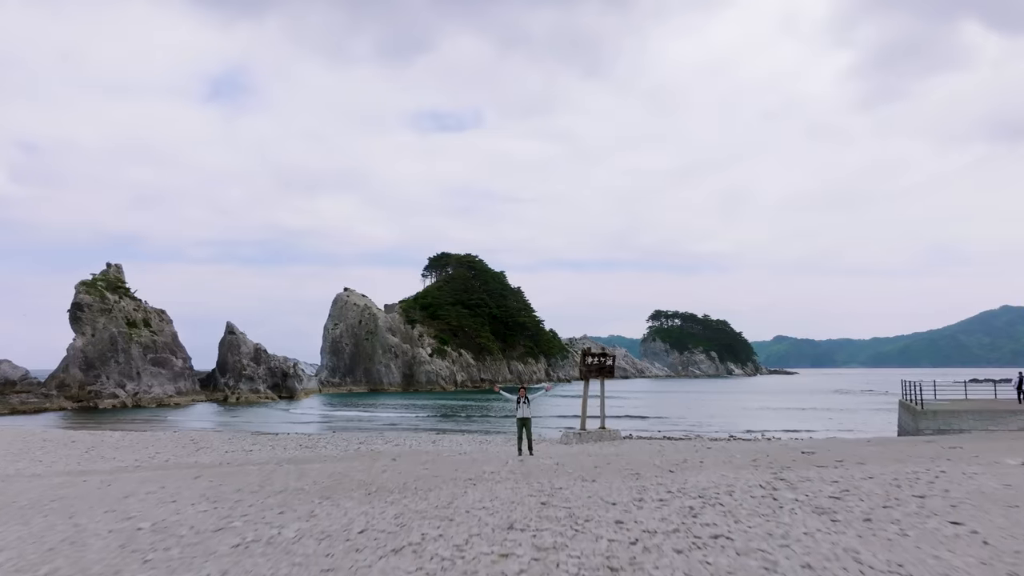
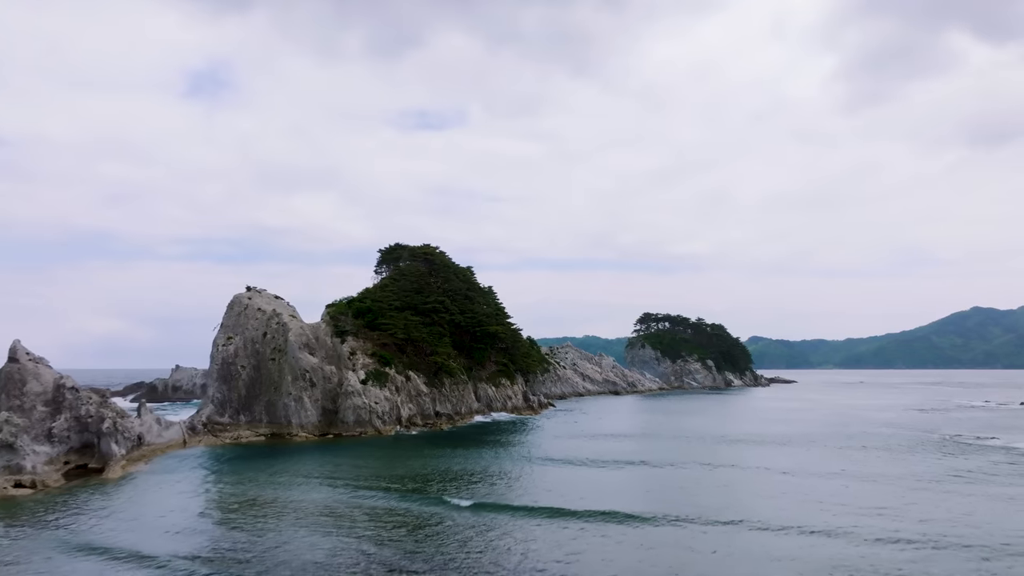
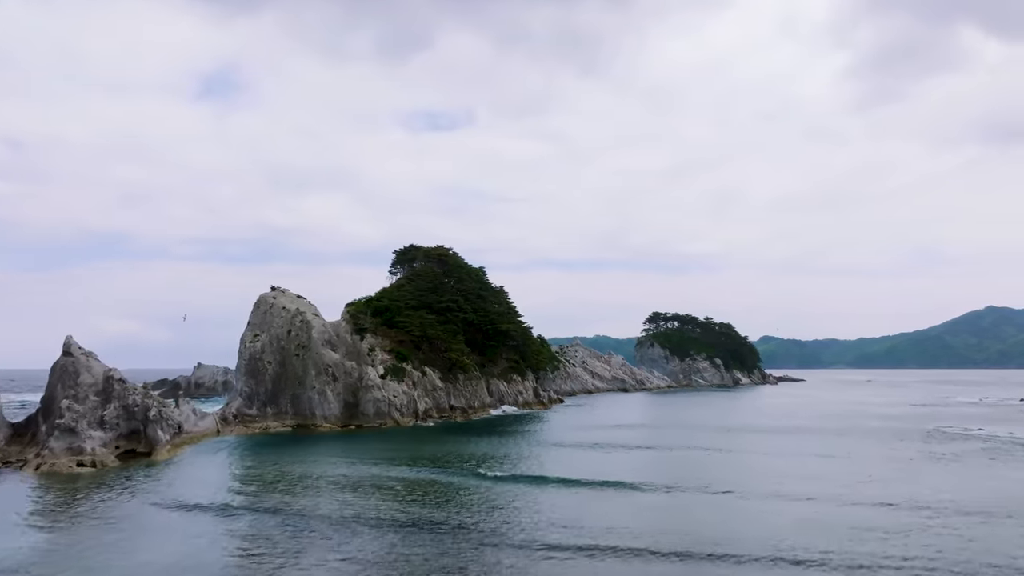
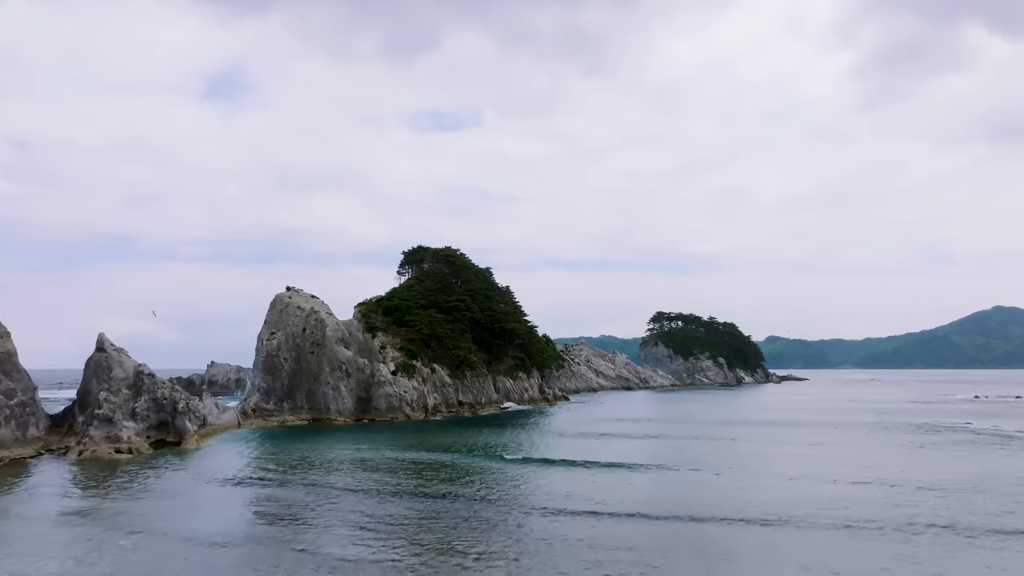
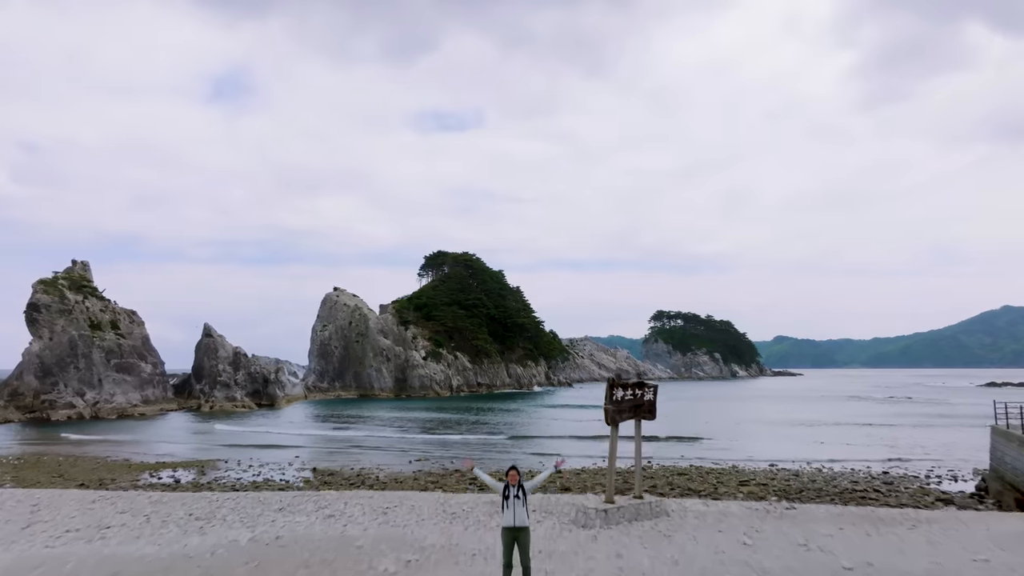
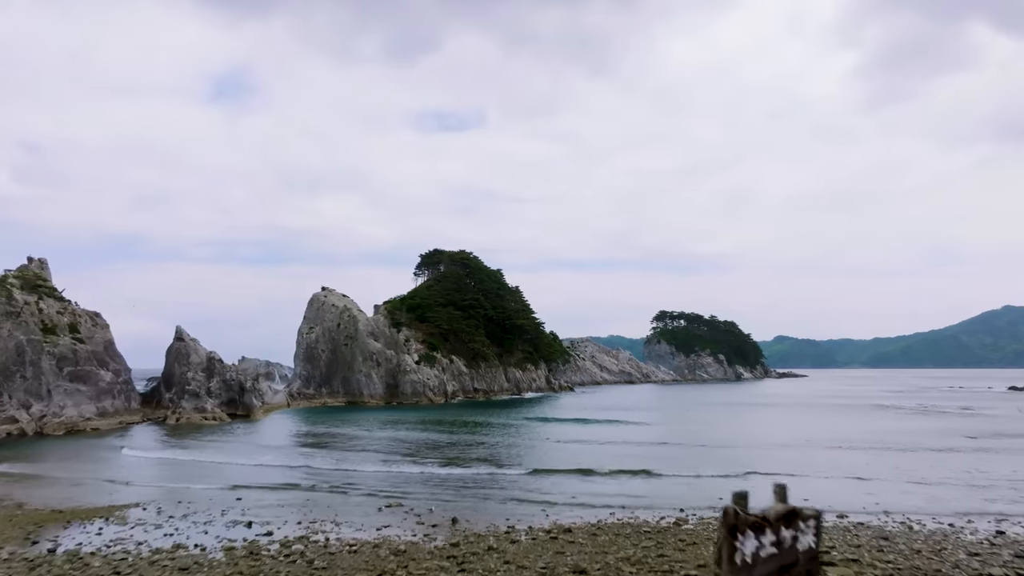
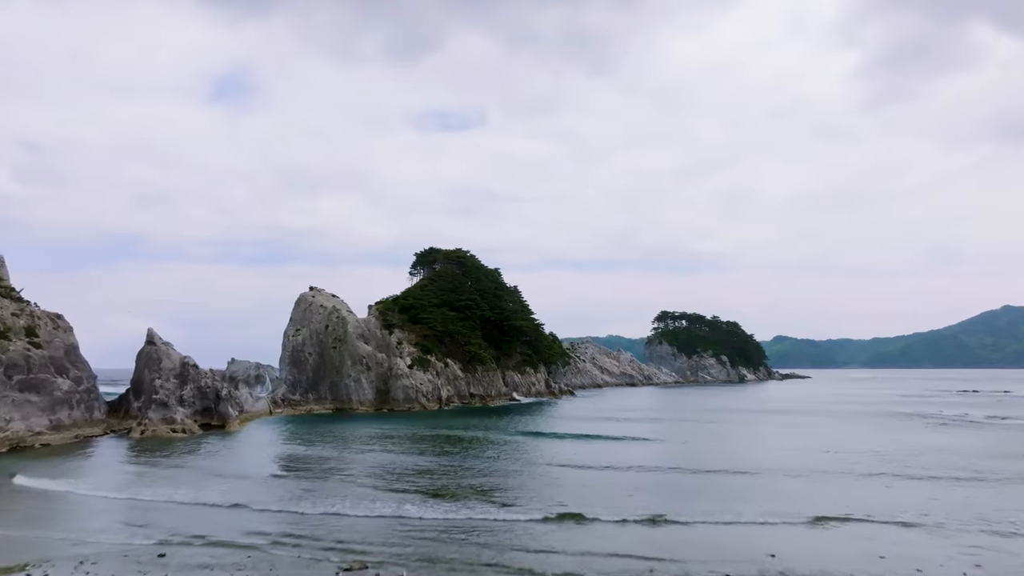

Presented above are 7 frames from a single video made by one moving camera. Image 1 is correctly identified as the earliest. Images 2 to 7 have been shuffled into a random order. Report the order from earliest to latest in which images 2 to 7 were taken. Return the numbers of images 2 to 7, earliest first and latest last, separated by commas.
5, 6, 7, 4, 3, 2
